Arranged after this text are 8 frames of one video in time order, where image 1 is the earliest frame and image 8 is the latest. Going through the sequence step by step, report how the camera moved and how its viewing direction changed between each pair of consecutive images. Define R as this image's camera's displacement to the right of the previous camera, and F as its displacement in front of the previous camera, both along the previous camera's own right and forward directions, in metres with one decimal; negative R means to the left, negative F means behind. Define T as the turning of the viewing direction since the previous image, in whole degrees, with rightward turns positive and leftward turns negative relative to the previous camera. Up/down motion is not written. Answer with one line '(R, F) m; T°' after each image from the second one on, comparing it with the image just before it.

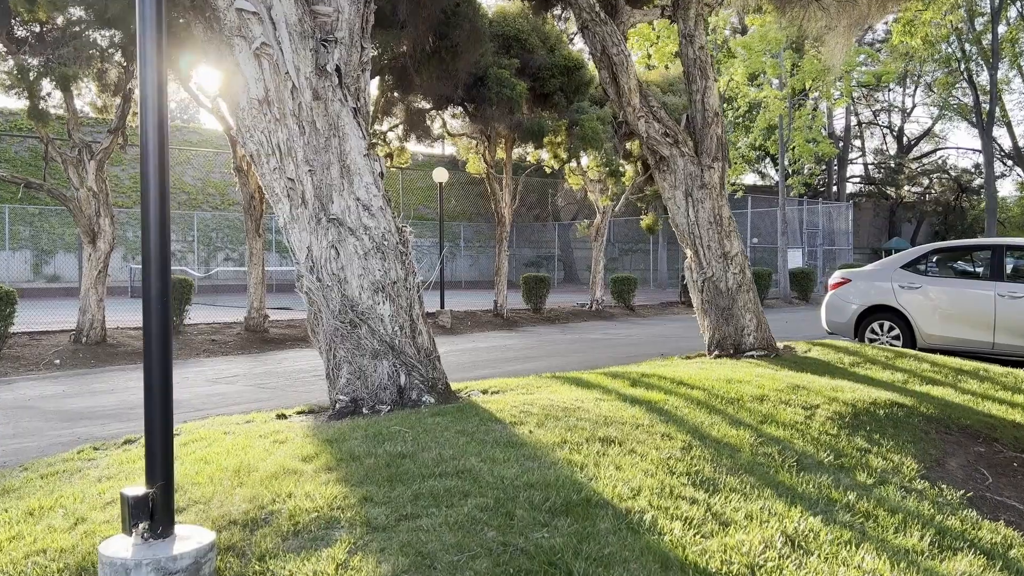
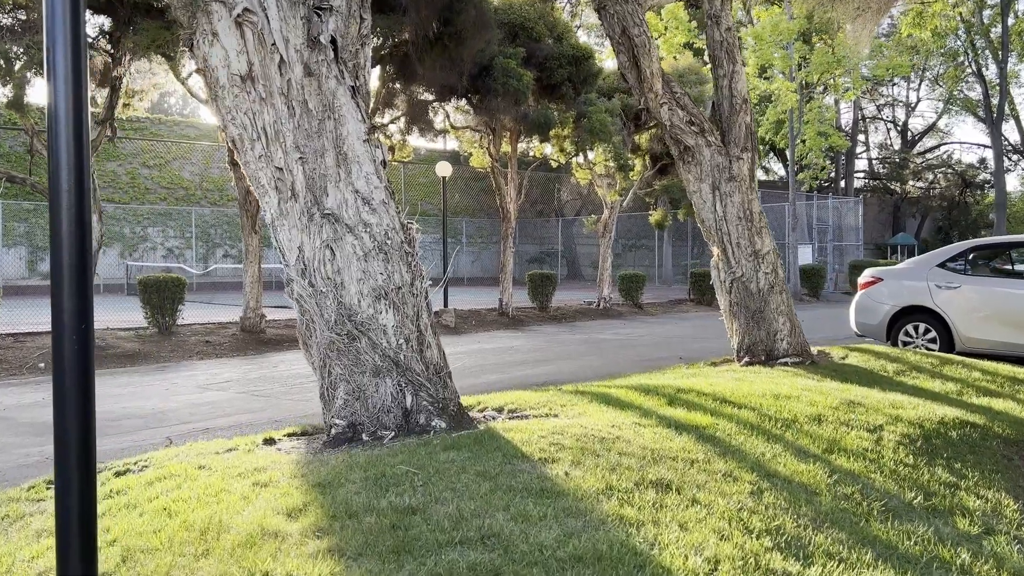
(-0.1, +0.9) m; 0°
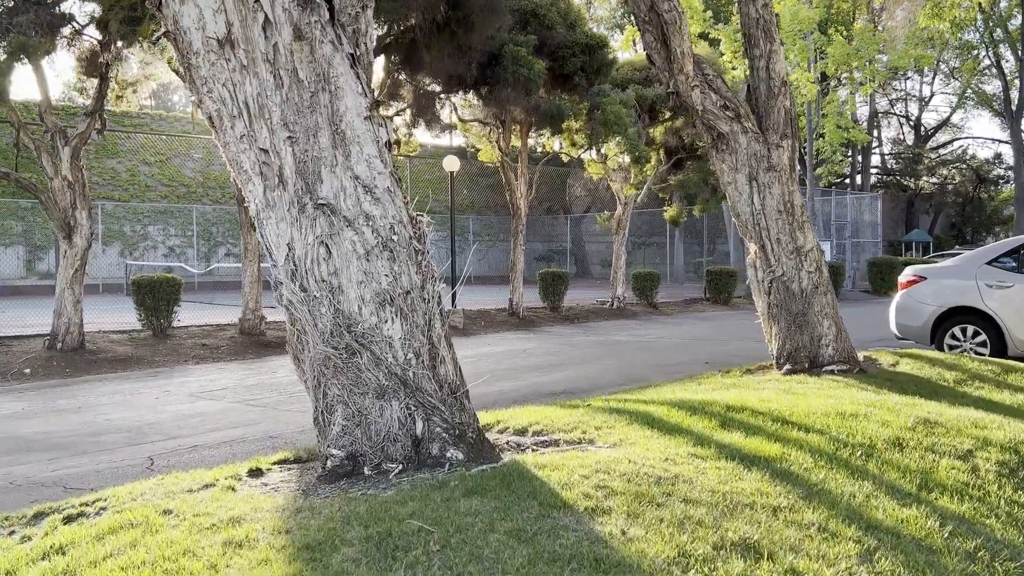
(-0.1, +0.9) m; 0°
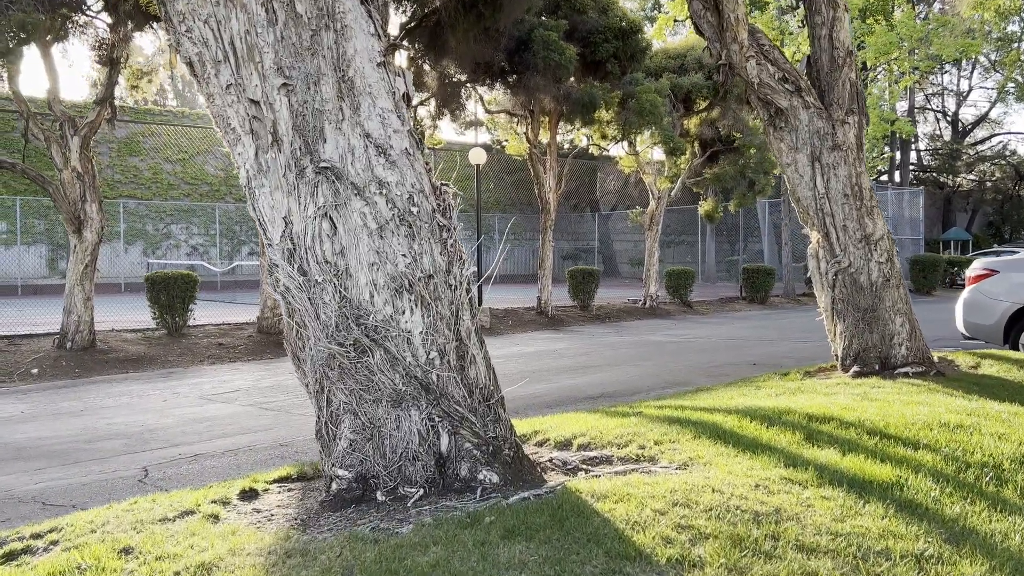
(-0.1, +0.9) m; -2°
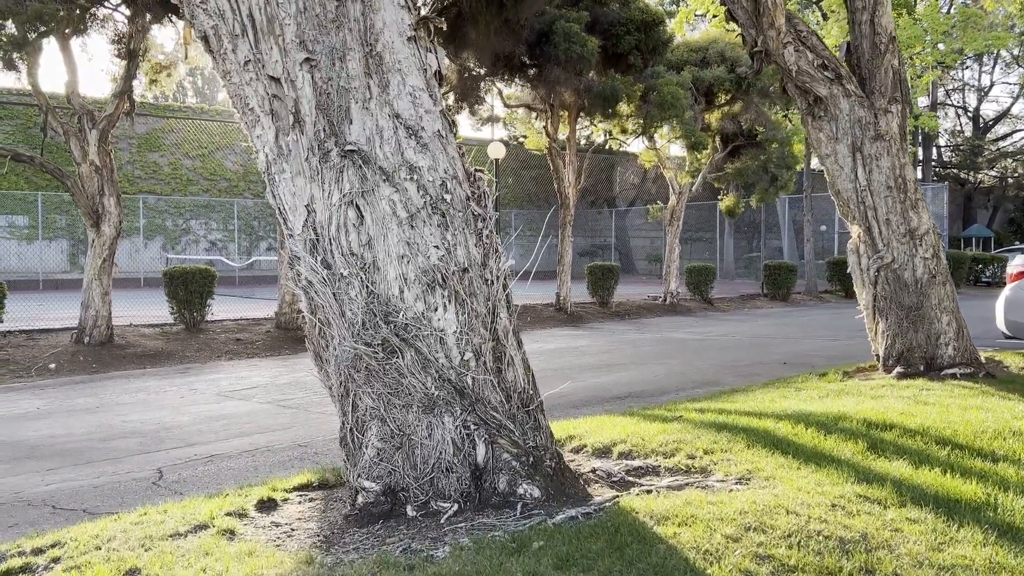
(-0.1, +0.3) m; -1°
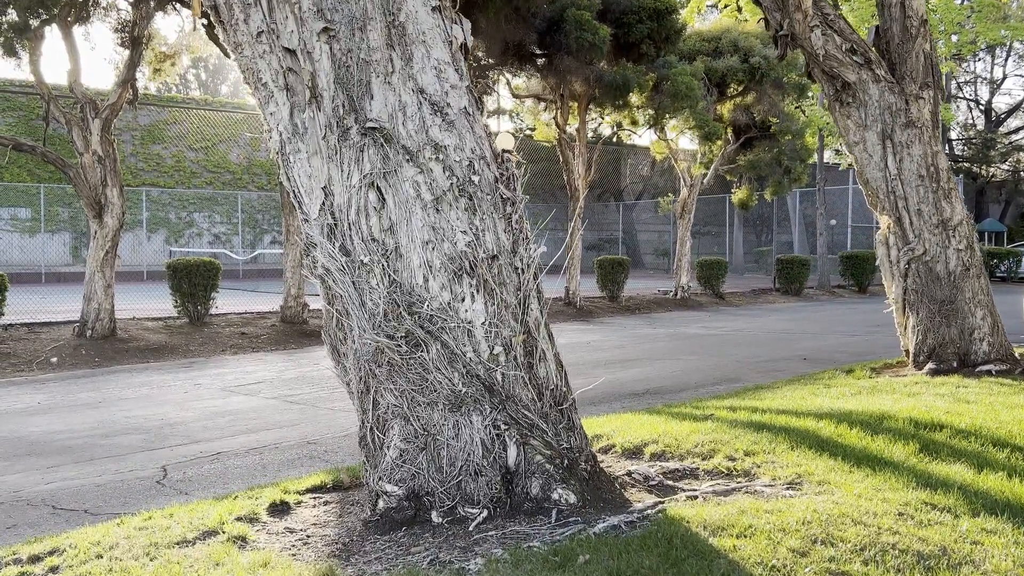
(-0.1, +0.3) m; 0°
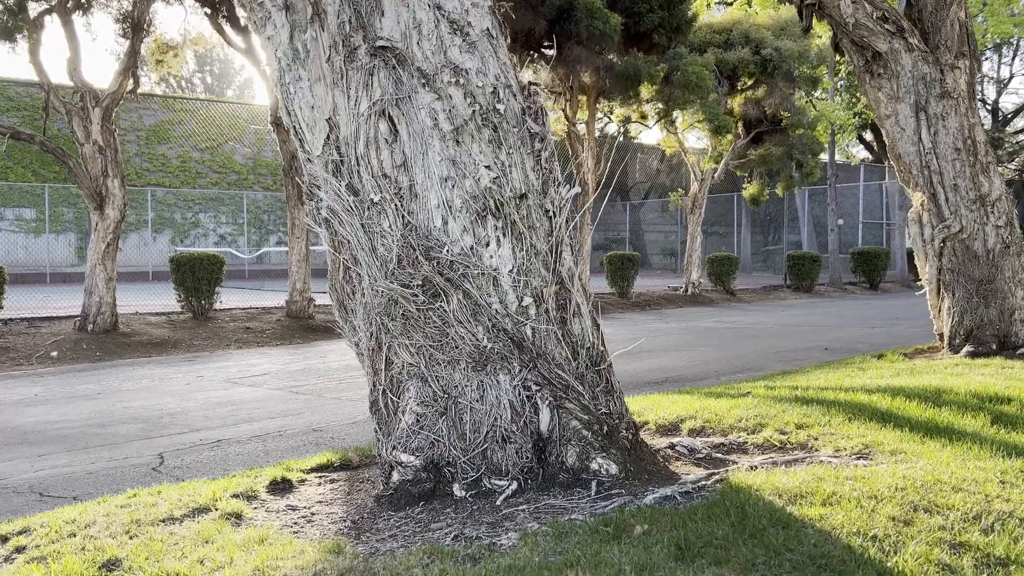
(-0.1, +0.4) m; 0°
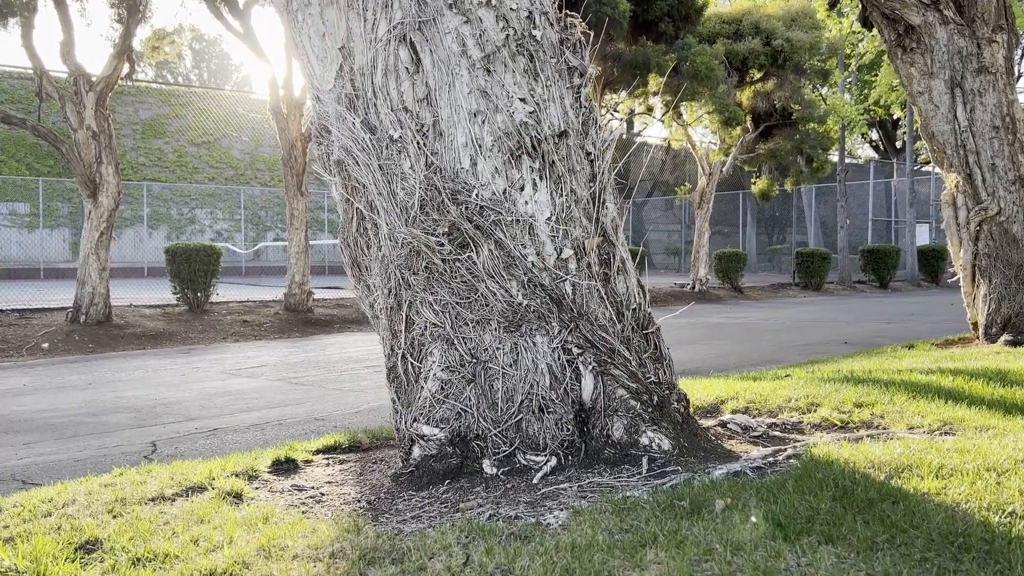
(-0.1, +0.3) m; 0°
